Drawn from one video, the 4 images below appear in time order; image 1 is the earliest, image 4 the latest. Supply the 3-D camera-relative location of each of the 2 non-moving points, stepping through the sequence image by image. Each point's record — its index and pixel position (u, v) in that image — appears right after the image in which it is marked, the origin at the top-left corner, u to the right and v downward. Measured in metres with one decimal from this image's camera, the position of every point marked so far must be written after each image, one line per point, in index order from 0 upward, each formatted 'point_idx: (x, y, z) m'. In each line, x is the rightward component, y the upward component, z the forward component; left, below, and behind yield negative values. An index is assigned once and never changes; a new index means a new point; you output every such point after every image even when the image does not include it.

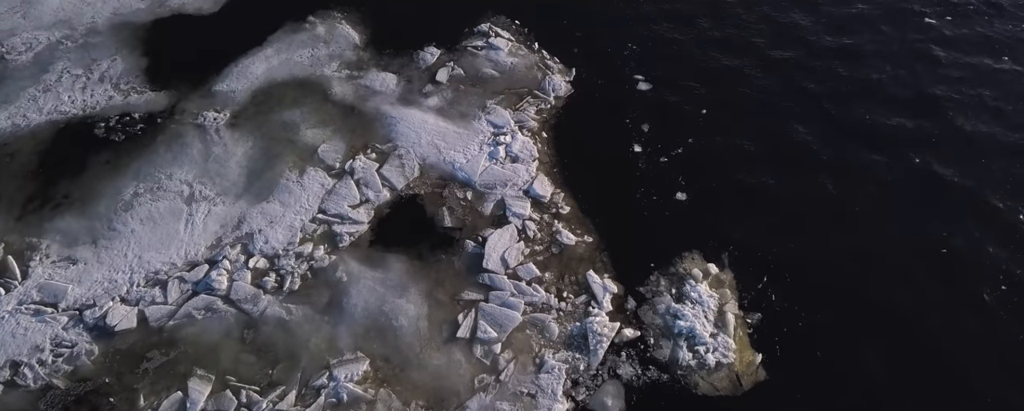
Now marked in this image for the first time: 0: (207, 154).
0: (-7.5, +1.3, +17.6) m
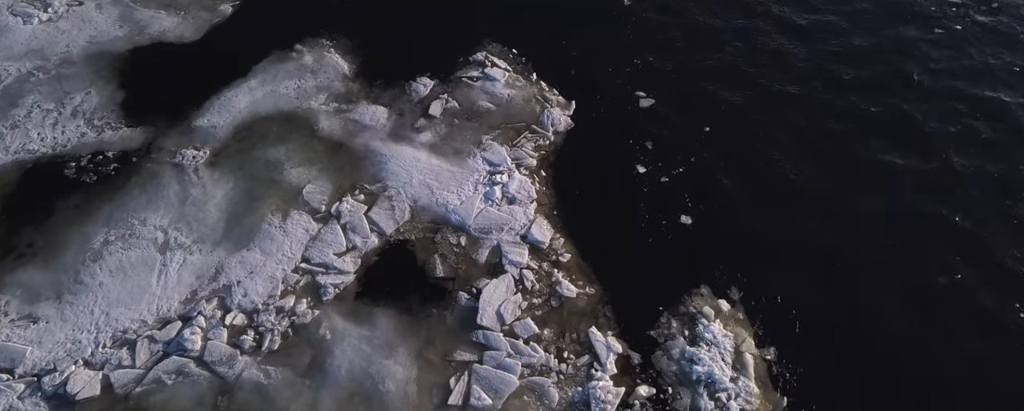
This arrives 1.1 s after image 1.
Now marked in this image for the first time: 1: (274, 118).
0: (-7.6, +0.2, +16.6) m
1: (-6.3, +2.3, +19.0) m
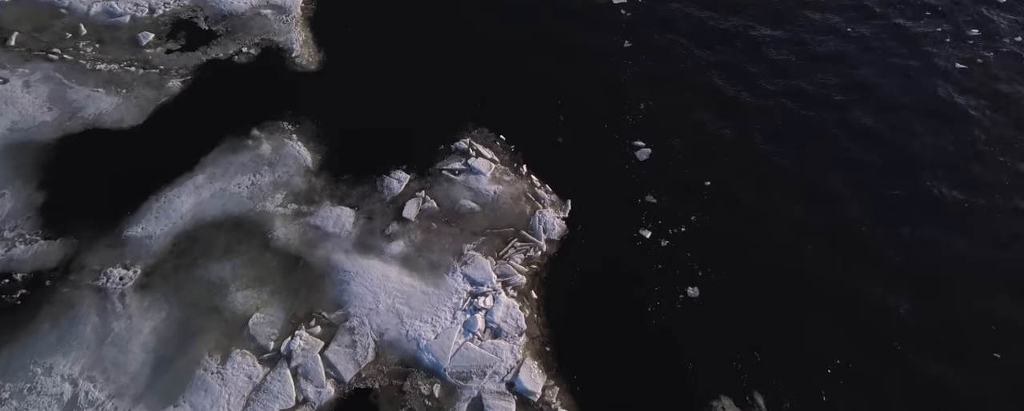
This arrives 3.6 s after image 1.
0: (-7.9, -2.5, +13.8) m
1: (-6.6, -0.4, +16.3) m
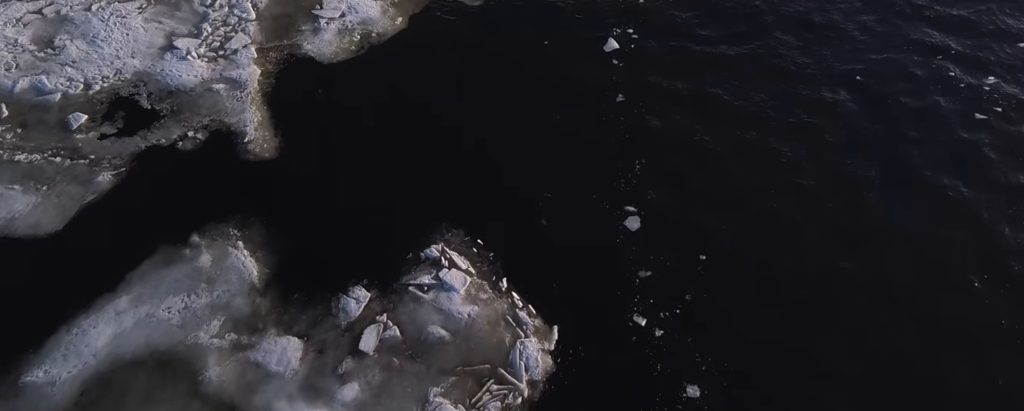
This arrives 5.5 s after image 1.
0: (-8.4, -5.0, +11.3) m
1: (-7.1, -3.0, +13.8) m
